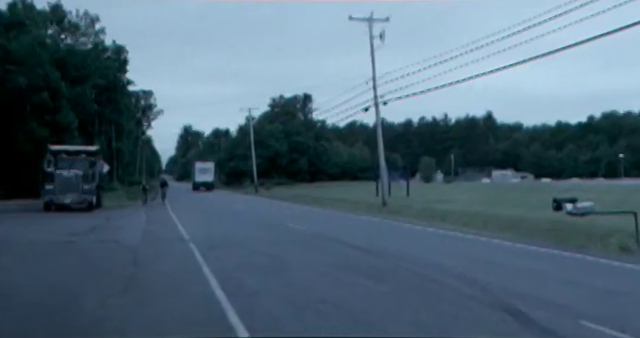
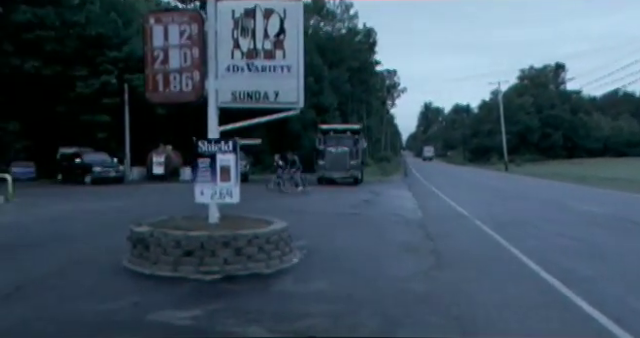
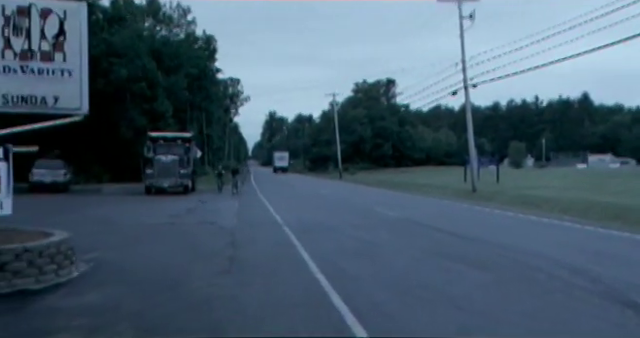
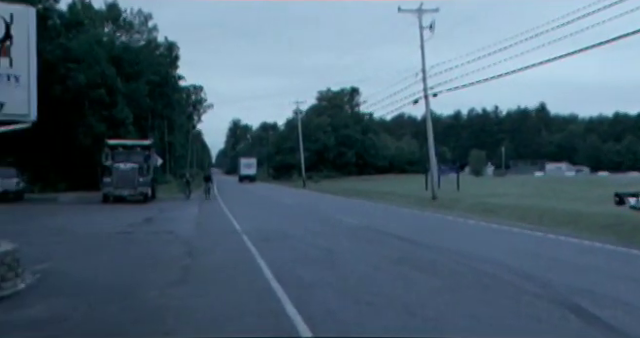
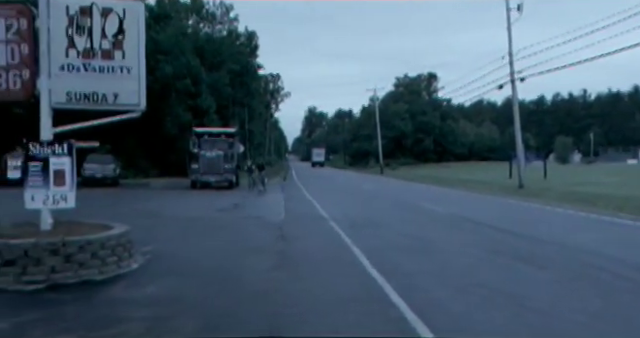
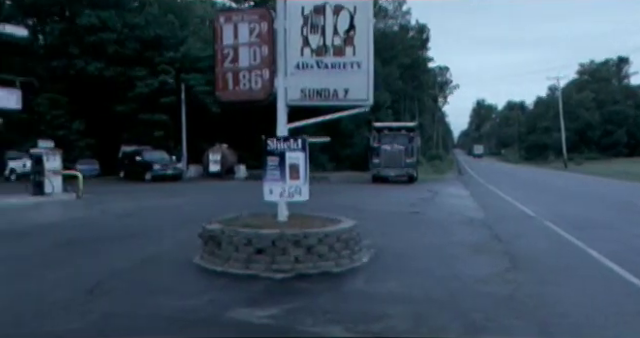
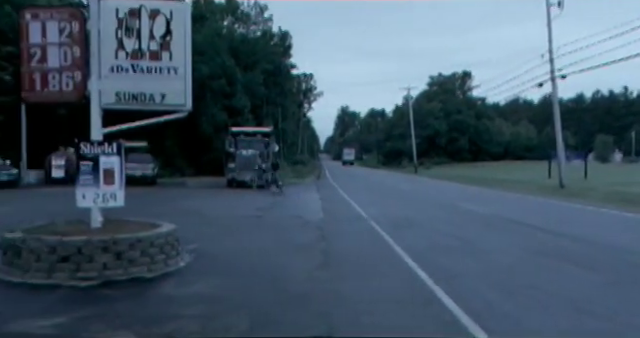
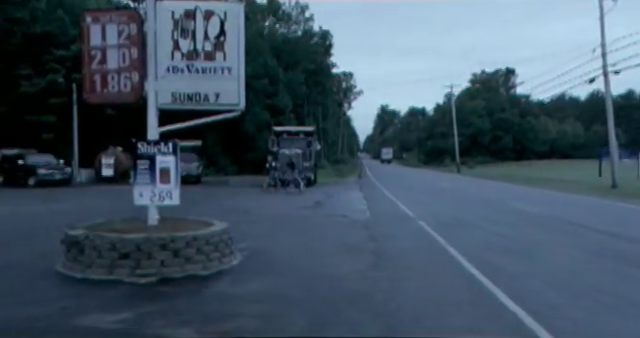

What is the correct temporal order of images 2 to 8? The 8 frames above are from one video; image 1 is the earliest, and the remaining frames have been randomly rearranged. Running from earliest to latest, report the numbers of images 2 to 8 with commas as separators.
4, 3, 5, 7, 8, 2, 6
